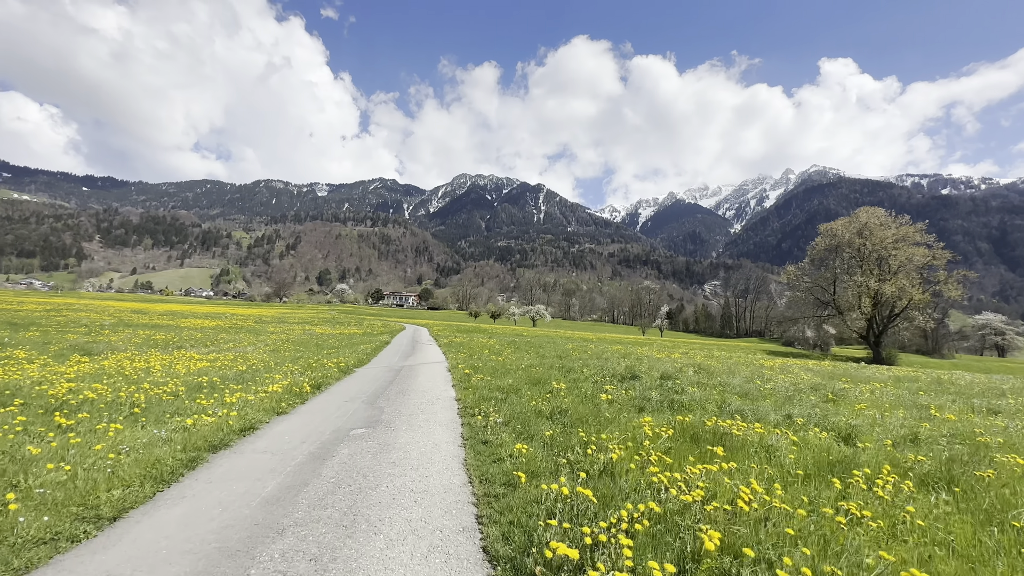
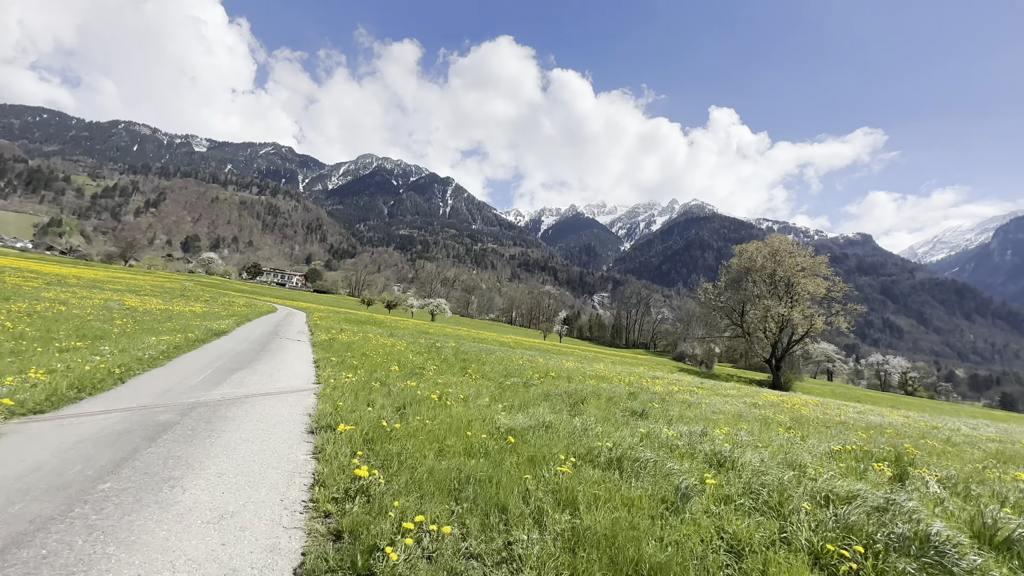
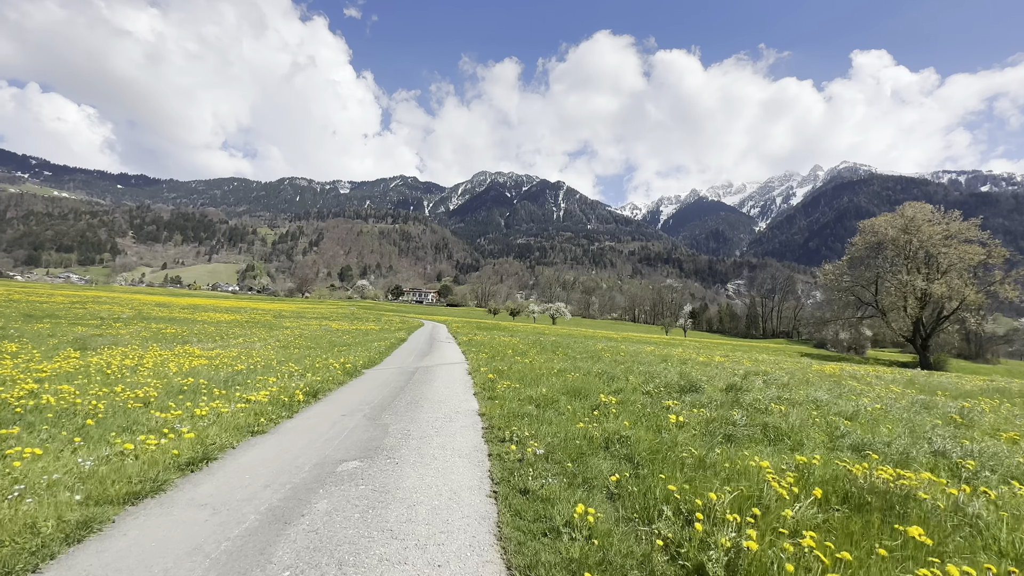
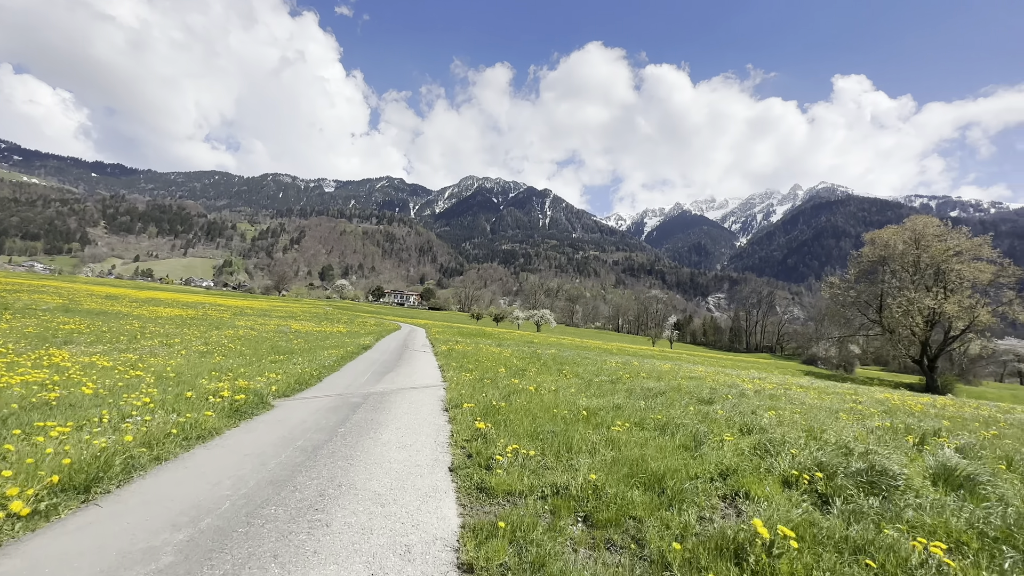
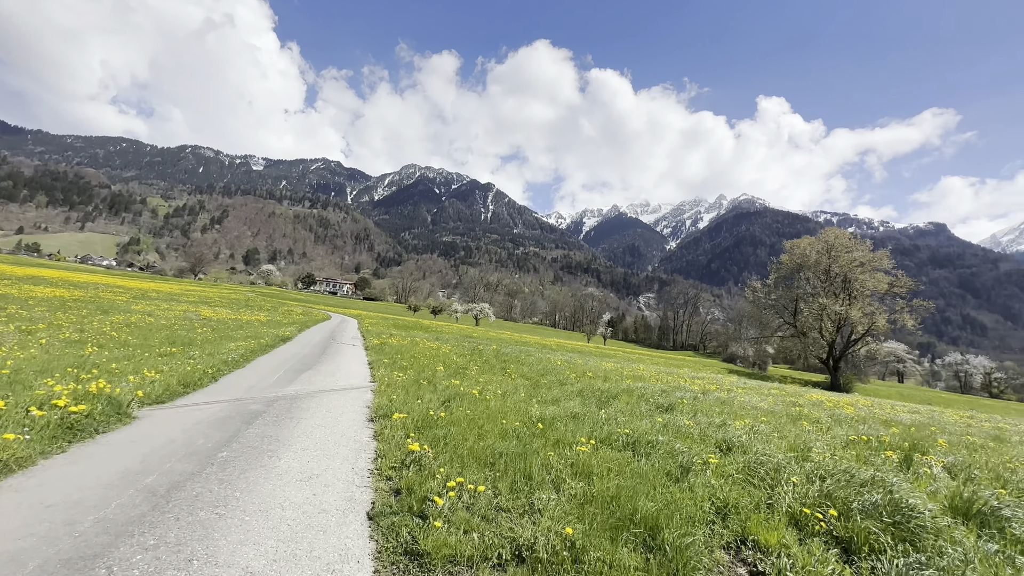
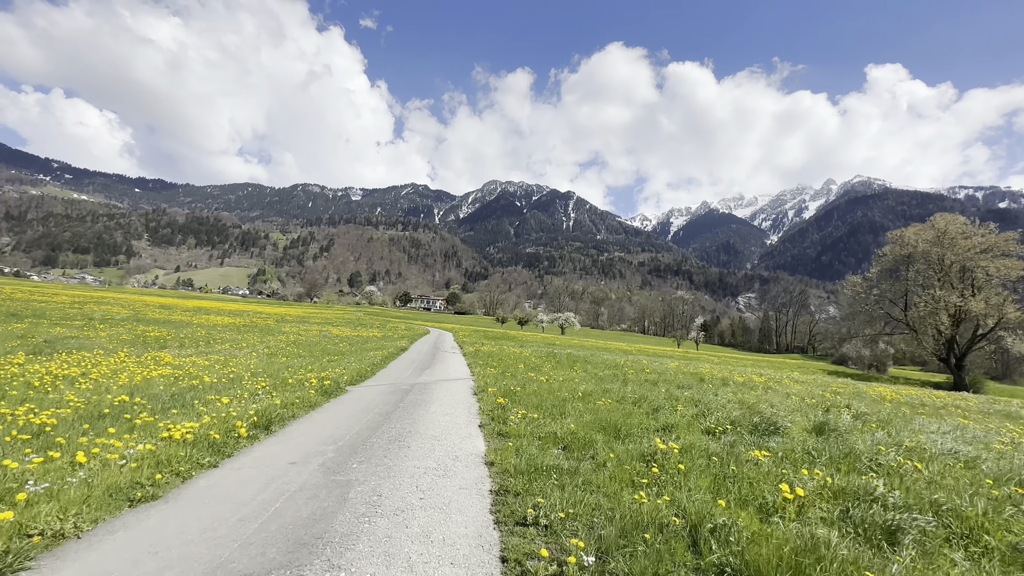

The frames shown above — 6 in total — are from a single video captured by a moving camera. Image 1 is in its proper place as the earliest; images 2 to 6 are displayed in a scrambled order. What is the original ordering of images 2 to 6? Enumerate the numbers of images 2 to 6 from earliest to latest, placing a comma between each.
3, 6, 4, 5, 2
